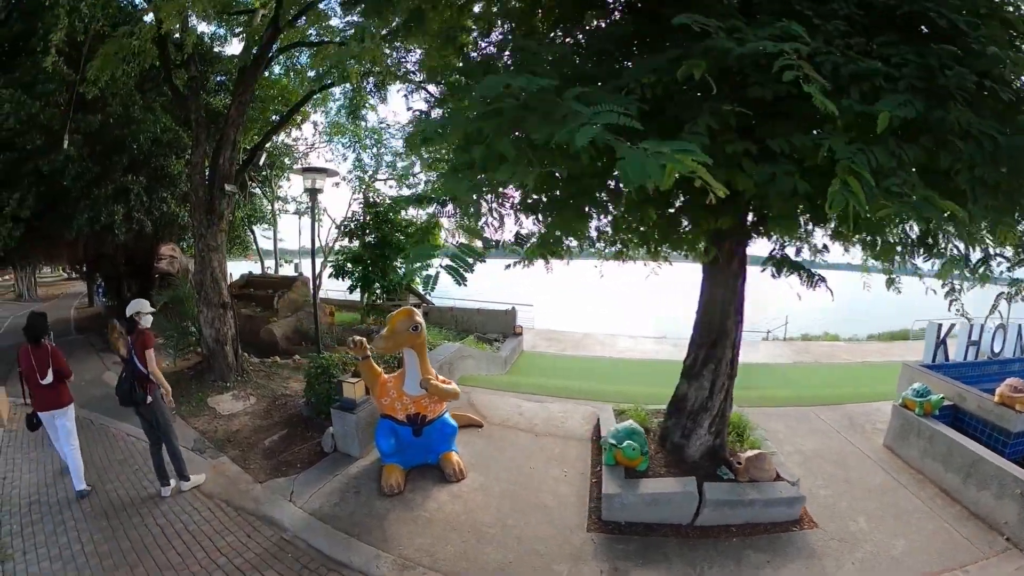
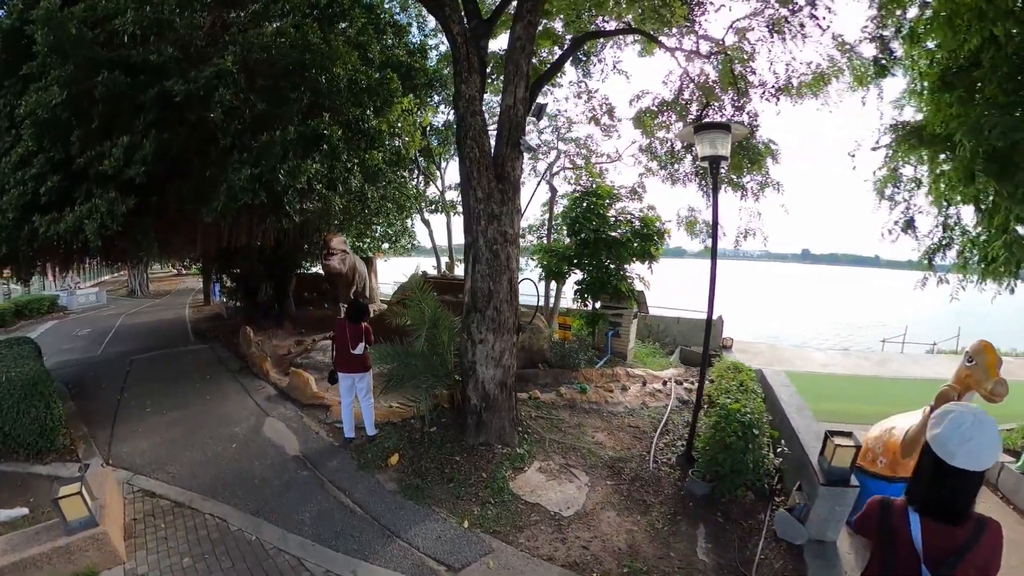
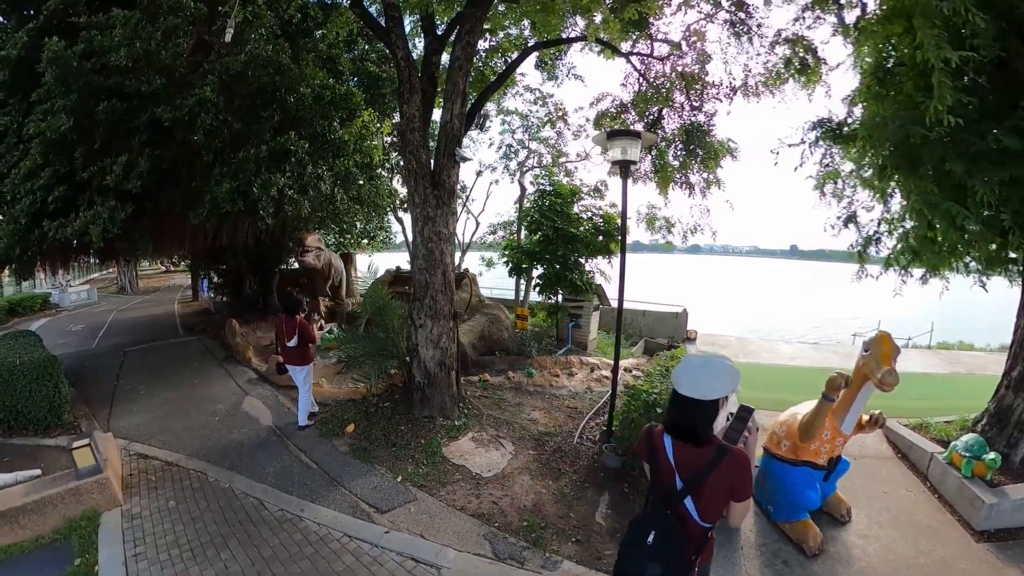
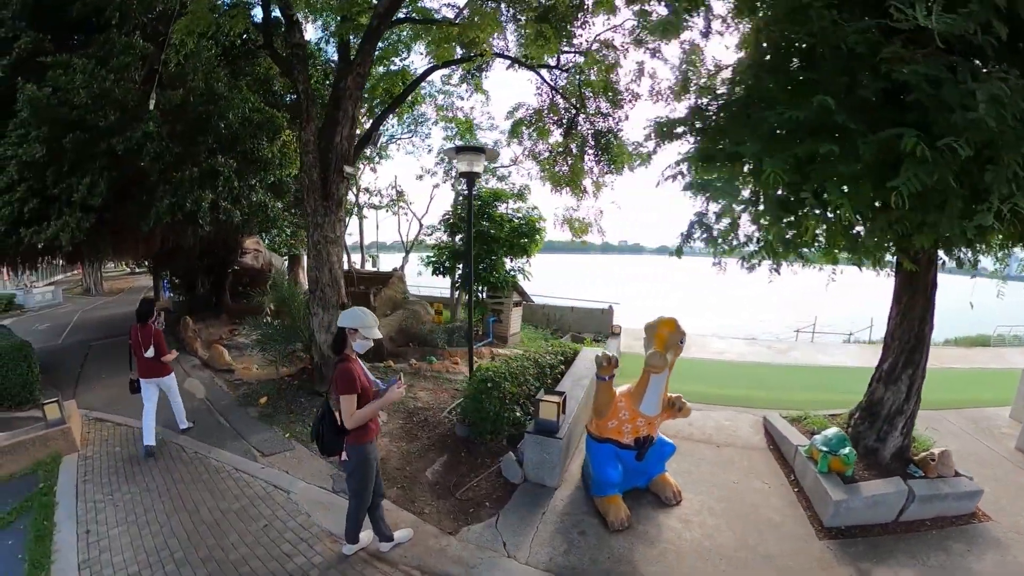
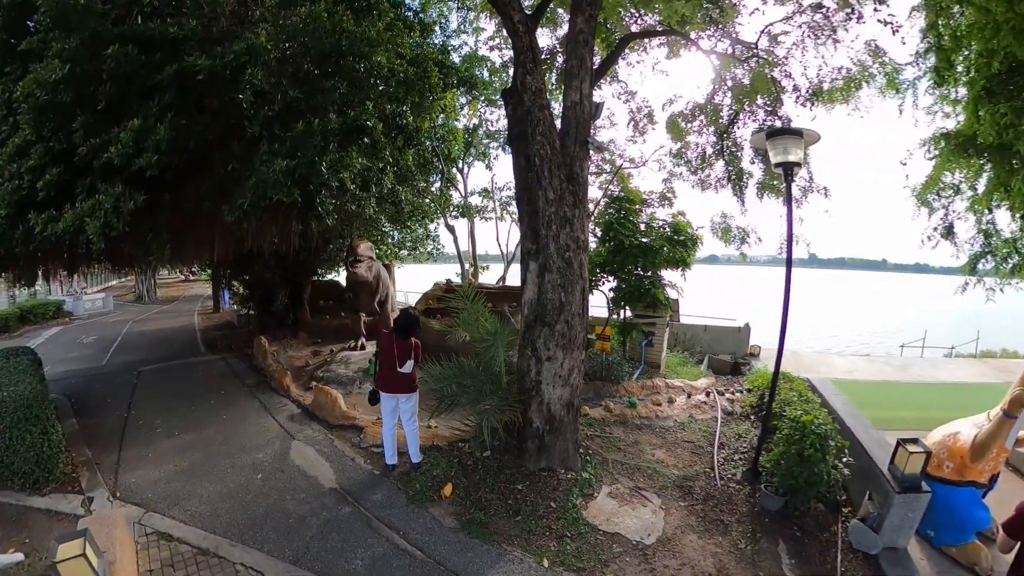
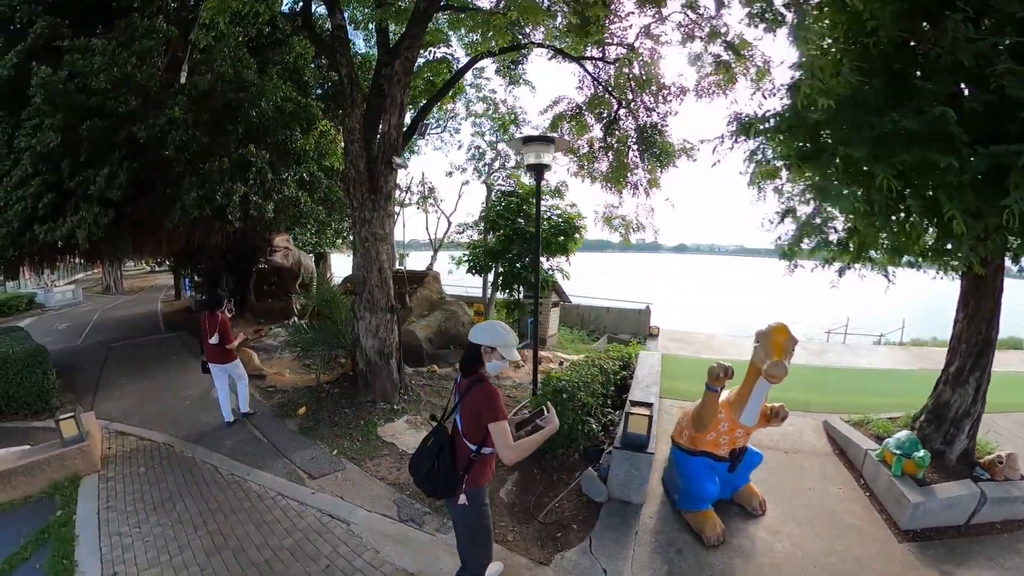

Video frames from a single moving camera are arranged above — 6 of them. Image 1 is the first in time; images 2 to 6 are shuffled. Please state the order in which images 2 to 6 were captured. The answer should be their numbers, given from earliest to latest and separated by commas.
4, 6, 3, 2, 5
